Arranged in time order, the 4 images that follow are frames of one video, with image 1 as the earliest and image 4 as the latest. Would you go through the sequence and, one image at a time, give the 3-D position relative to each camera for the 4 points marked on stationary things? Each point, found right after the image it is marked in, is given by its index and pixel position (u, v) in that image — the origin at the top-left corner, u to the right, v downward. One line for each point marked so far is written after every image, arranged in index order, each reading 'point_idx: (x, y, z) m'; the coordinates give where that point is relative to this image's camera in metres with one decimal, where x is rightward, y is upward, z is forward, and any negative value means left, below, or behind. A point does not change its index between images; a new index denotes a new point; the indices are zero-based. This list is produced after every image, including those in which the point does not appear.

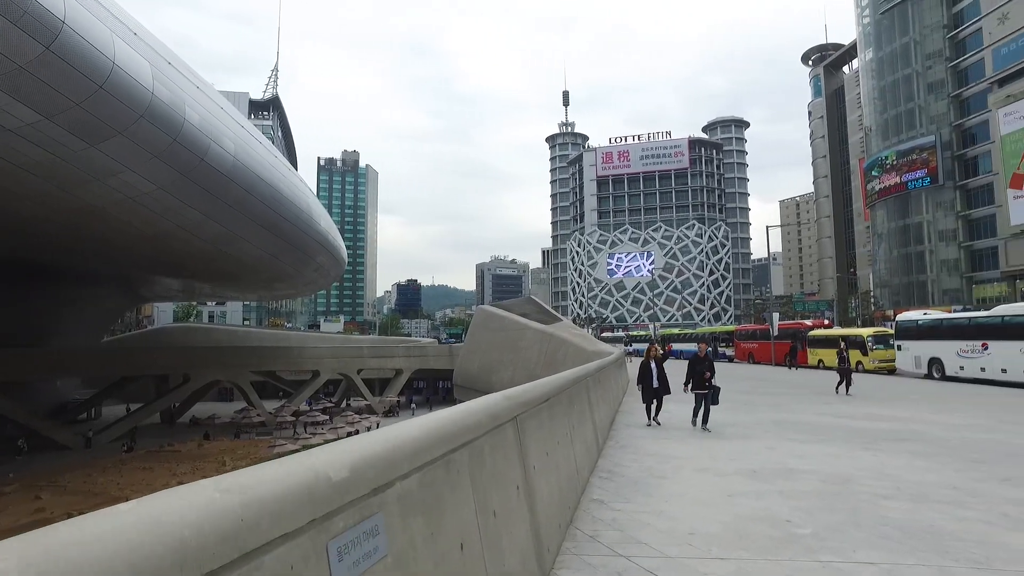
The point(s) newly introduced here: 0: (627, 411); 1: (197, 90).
0: (+1.7, -1.8, +9.9) m
1: (-8.1, +5.1, +17.3) m
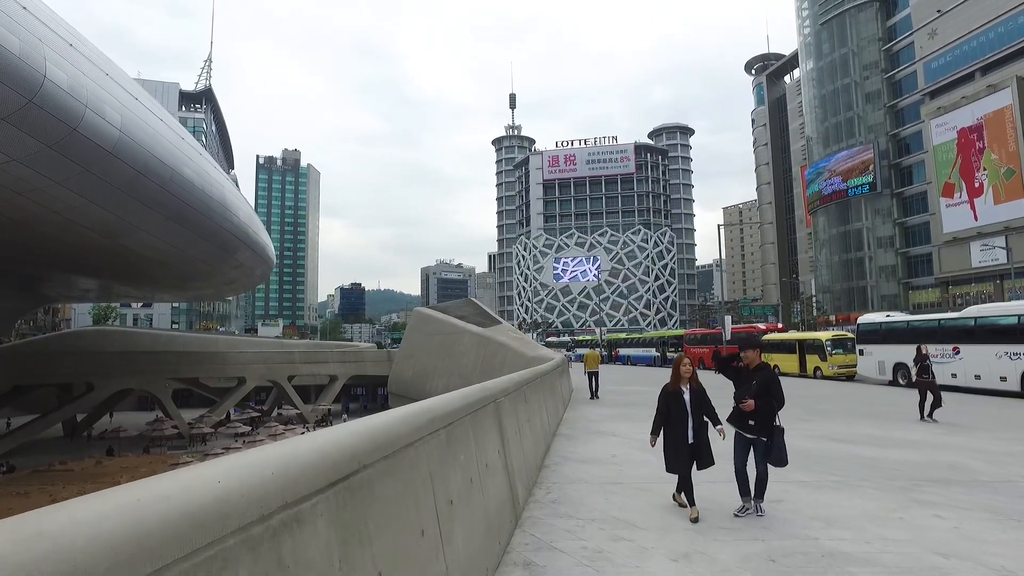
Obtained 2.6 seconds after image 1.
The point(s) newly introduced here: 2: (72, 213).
0: (+0.7, -1.7, +8.0) m
1: (-9.6, +5.2, +14.7) m
2: (-11.5, +2.0, +17.6) m
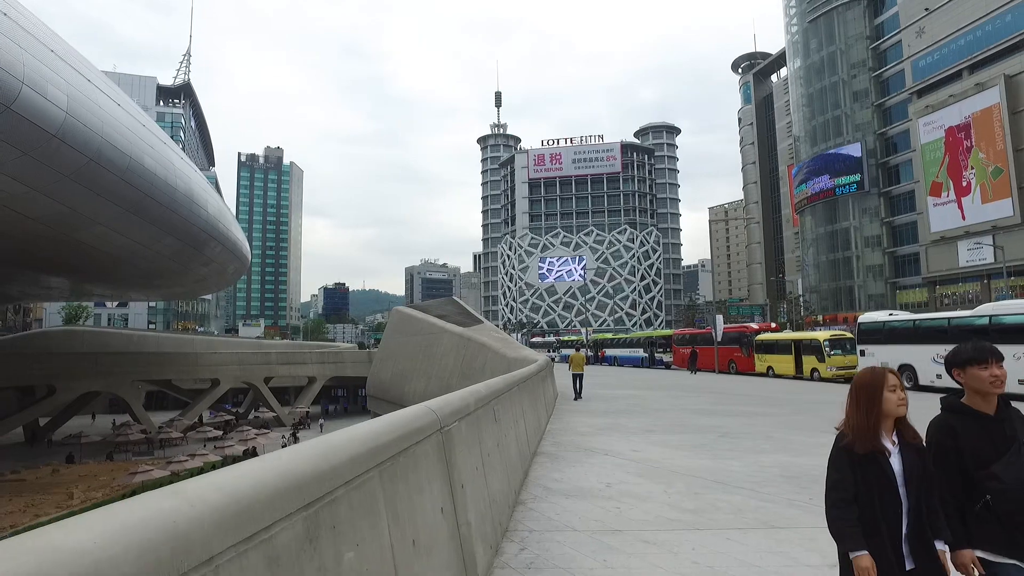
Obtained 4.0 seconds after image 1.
0: (+0.4, -1.6, +6.8) m
1: (-10.0, +5.3, +13.3) m
2: (-11.9, +2.1, +16.2) m
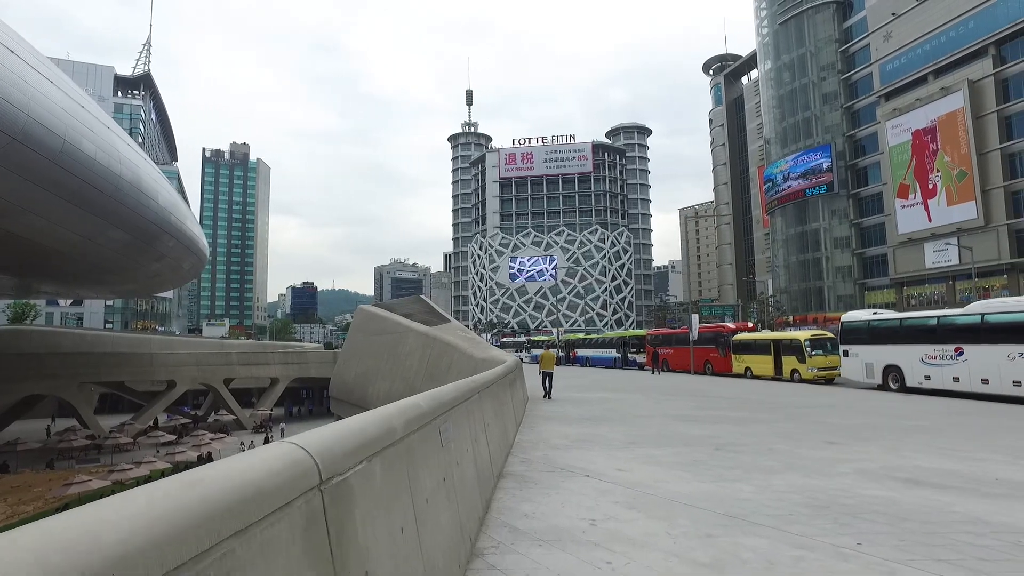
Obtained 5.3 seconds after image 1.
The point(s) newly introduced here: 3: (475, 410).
0: (+0.1, -1.5, +5.8) m
1: (-10.6, +5.4, +11.8) m
2: (-12.6, +2.2, +14.6) m
3: (-0.2, -0.9, +4.8) m
